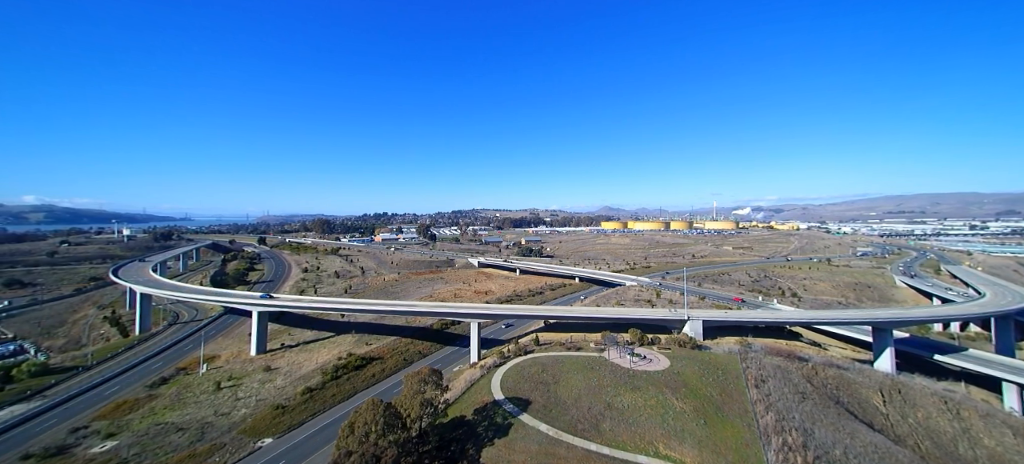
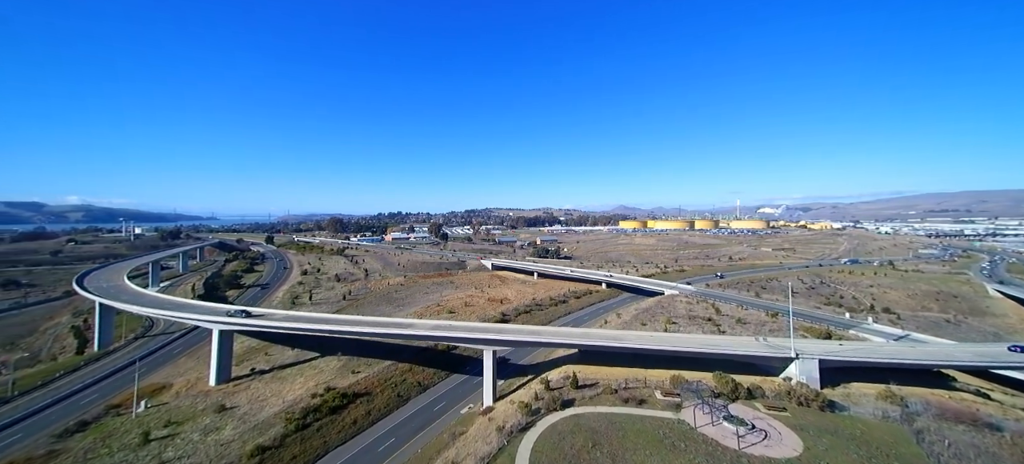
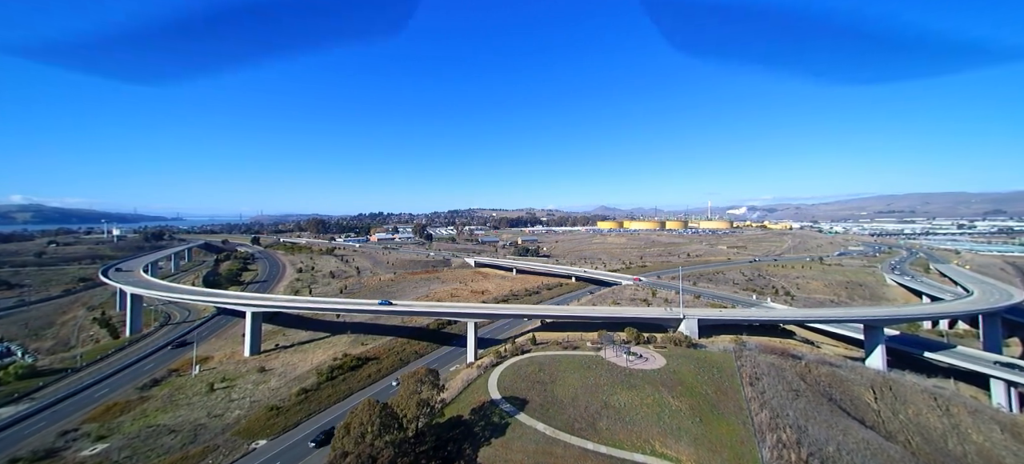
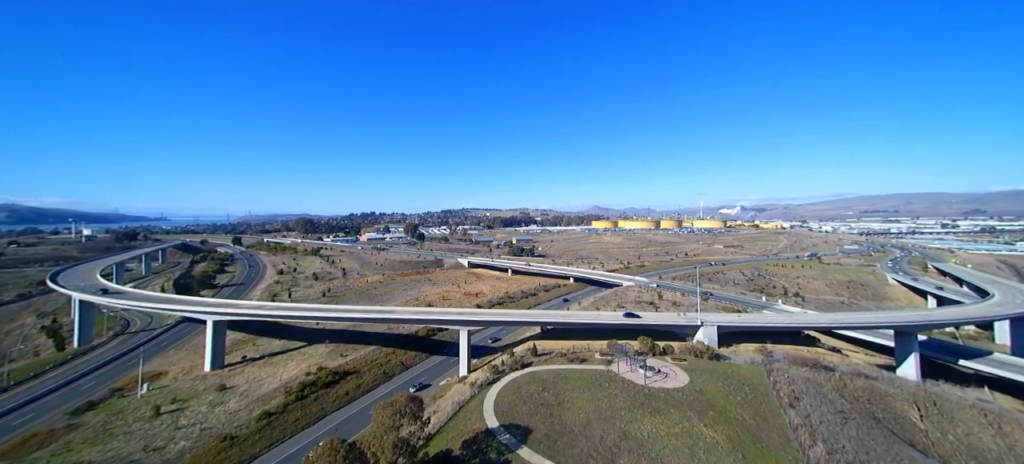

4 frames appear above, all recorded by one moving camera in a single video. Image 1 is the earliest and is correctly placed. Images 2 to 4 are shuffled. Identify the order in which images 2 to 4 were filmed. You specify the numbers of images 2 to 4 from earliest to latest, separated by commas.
3, 4, 2
